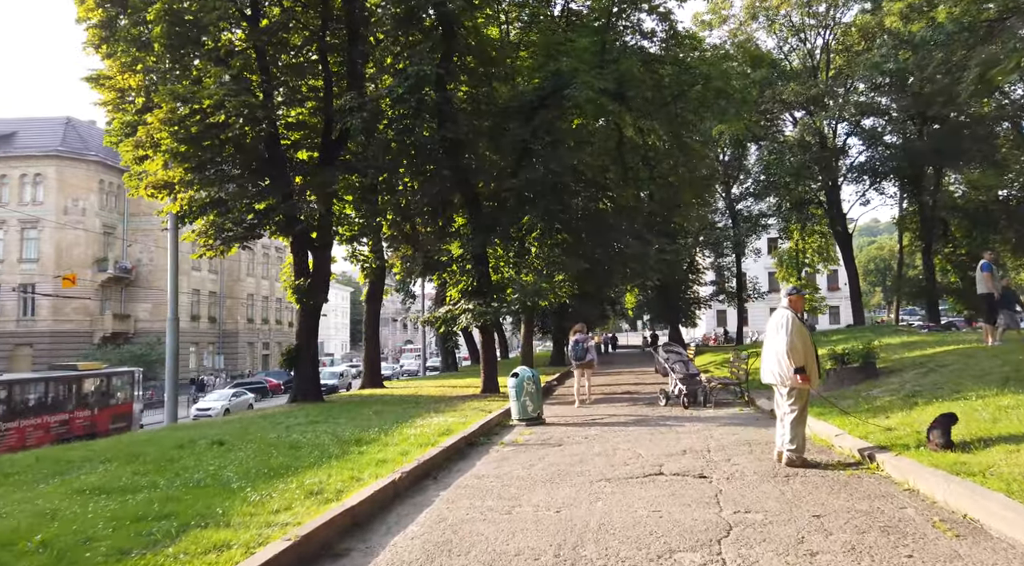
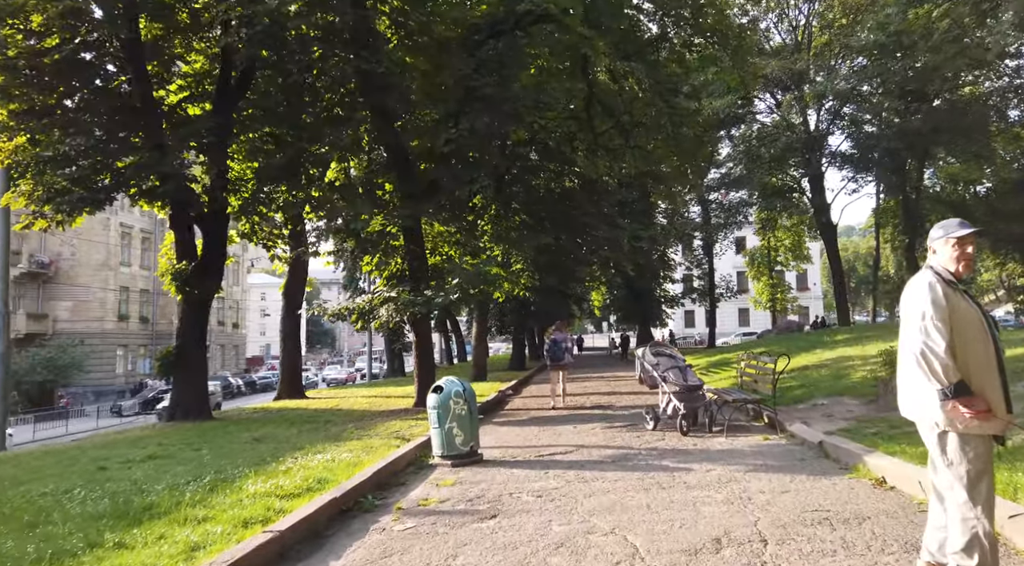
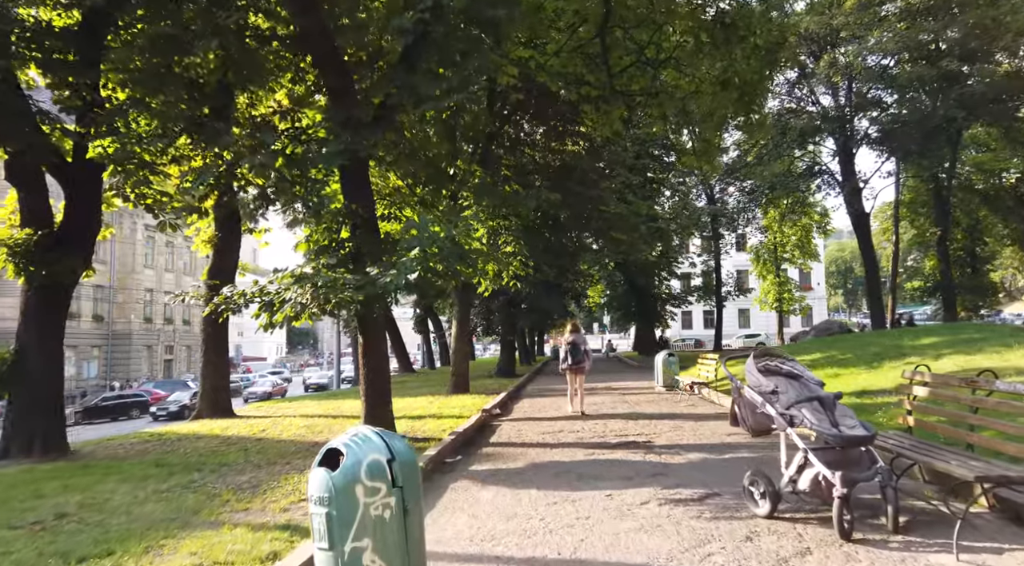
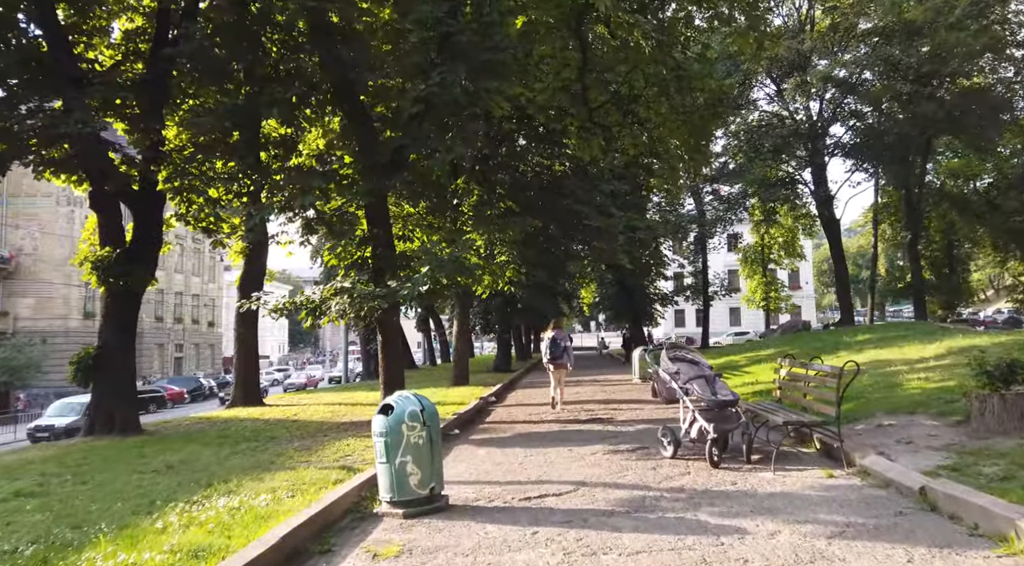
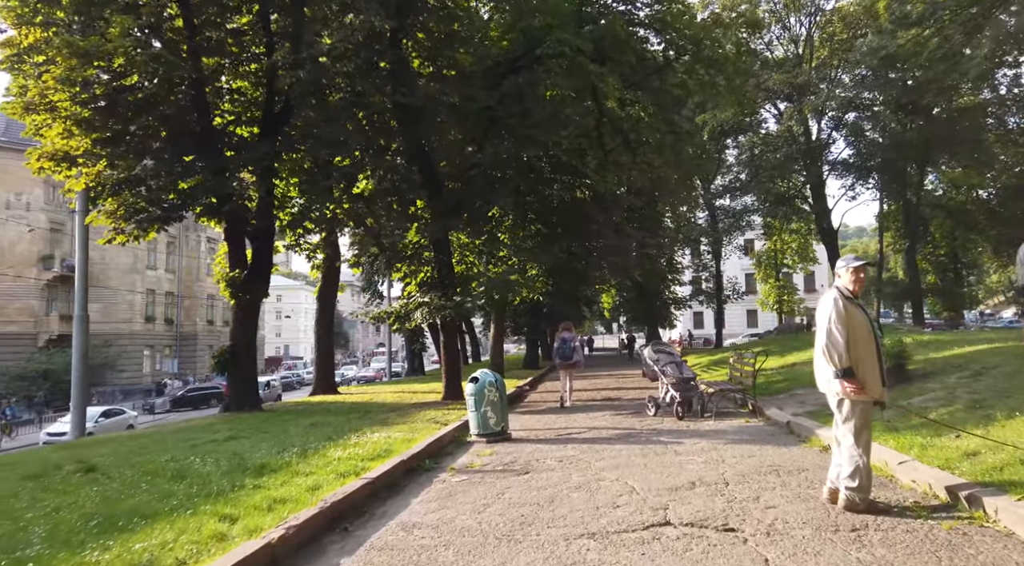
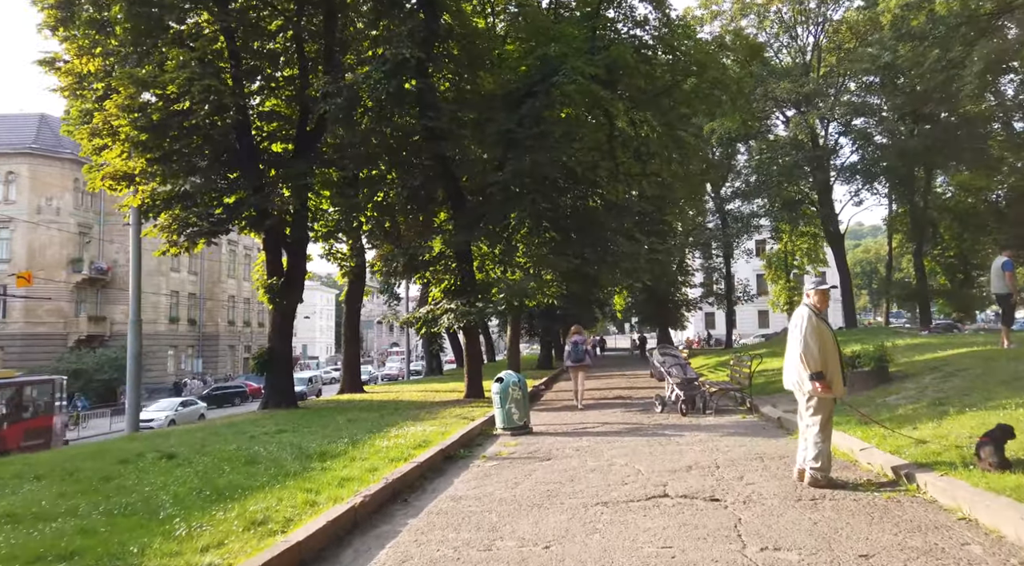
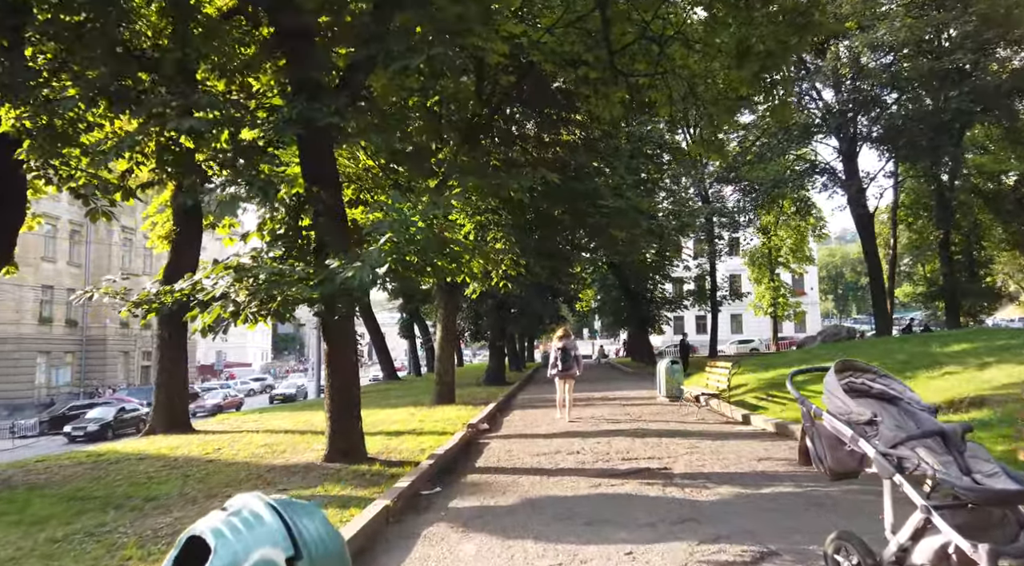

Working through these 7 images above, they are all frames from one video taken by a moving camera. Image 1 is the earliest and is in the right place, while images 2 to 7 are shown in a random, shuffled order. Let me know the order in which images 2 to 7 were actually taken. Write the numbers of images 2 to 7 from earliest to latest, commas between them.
6, 5, 2, 4, 3, 7
